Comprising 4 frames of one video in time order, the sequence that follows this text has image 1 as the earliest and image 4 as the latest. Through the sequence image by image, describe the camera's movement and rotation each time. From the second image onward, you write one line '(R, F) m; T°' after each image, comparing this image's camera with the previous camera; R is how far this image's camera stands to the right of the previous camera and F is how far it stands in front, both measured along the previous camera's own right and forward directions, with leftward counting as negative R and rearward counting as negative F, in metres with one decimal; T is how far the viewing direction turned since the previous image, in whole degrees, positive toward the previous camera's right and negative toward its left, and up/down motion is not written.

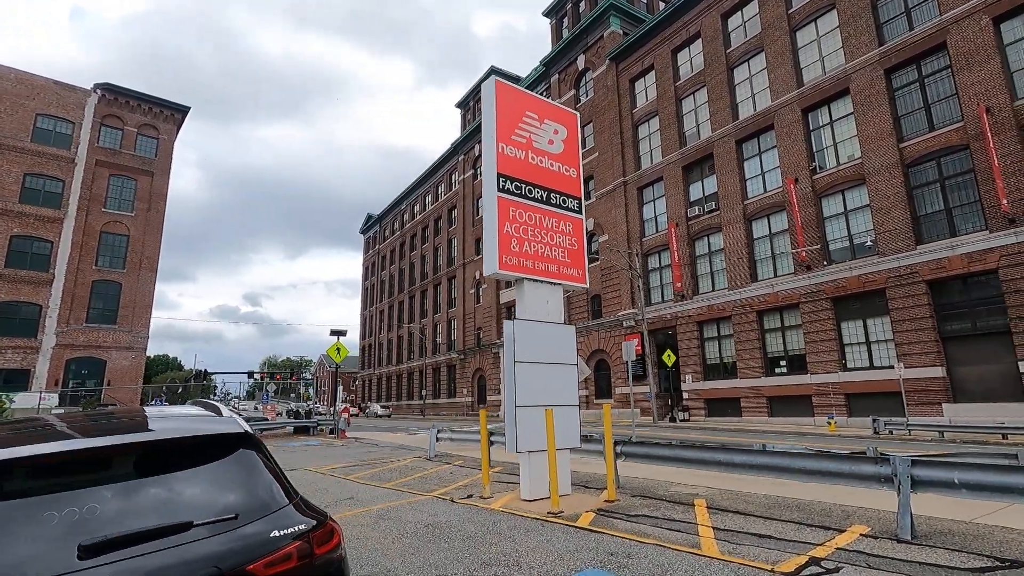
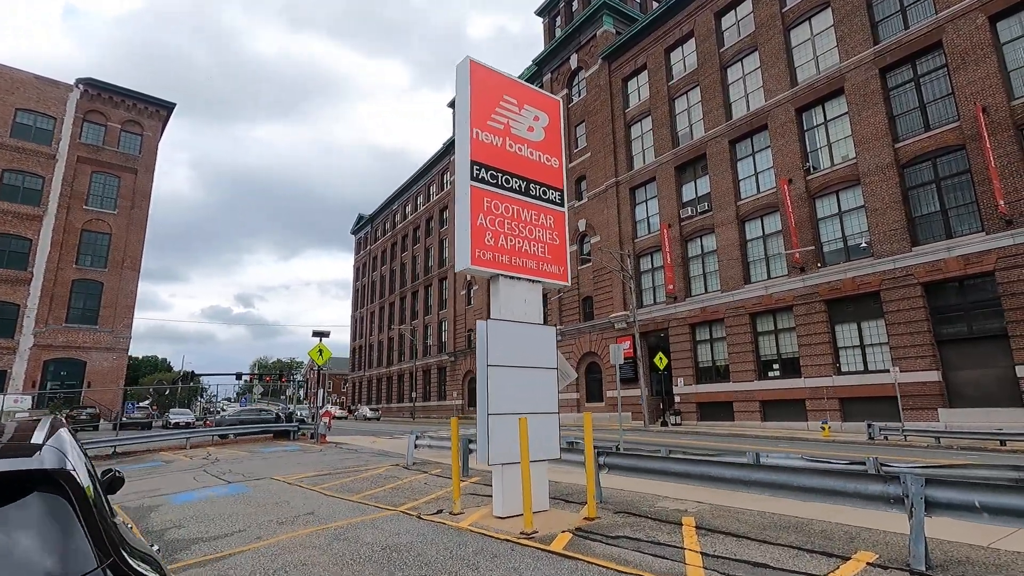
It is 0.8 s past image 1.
(+0.2, +0.5) m; +1°
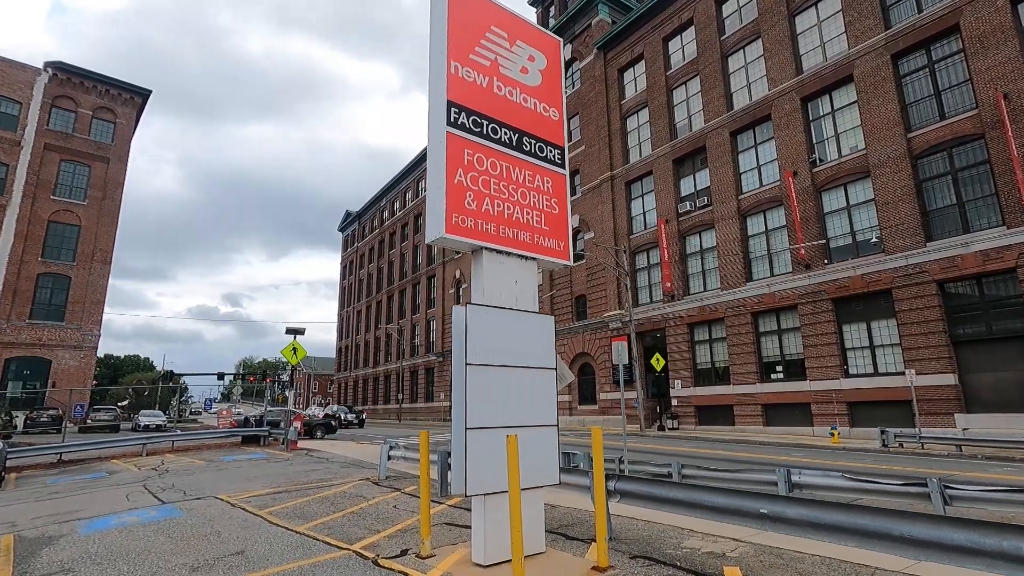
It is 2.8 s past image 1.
(0.0, +1.4) m; +1°
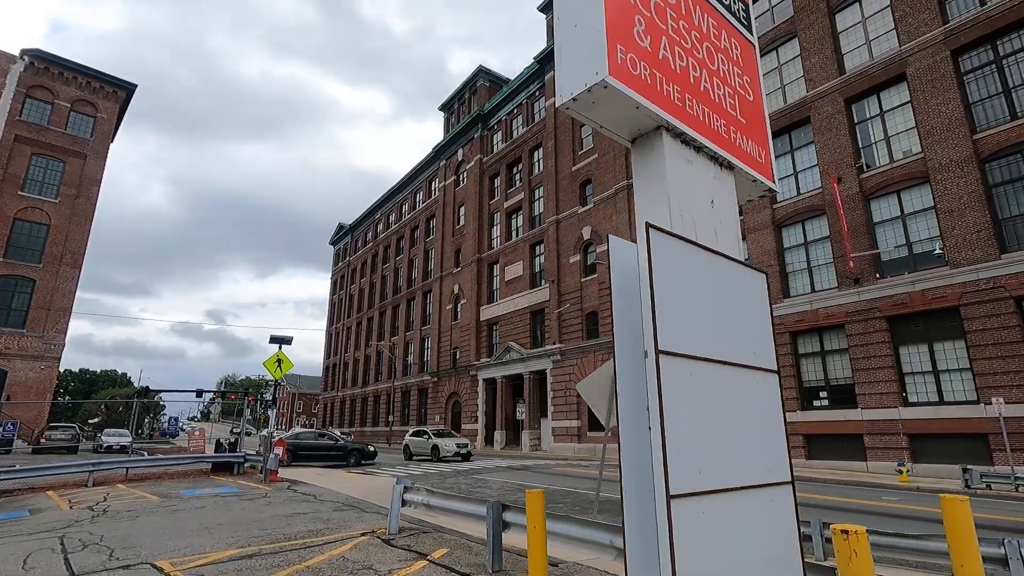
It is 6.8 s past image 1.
(-1.0, +2.5) m; +1°
